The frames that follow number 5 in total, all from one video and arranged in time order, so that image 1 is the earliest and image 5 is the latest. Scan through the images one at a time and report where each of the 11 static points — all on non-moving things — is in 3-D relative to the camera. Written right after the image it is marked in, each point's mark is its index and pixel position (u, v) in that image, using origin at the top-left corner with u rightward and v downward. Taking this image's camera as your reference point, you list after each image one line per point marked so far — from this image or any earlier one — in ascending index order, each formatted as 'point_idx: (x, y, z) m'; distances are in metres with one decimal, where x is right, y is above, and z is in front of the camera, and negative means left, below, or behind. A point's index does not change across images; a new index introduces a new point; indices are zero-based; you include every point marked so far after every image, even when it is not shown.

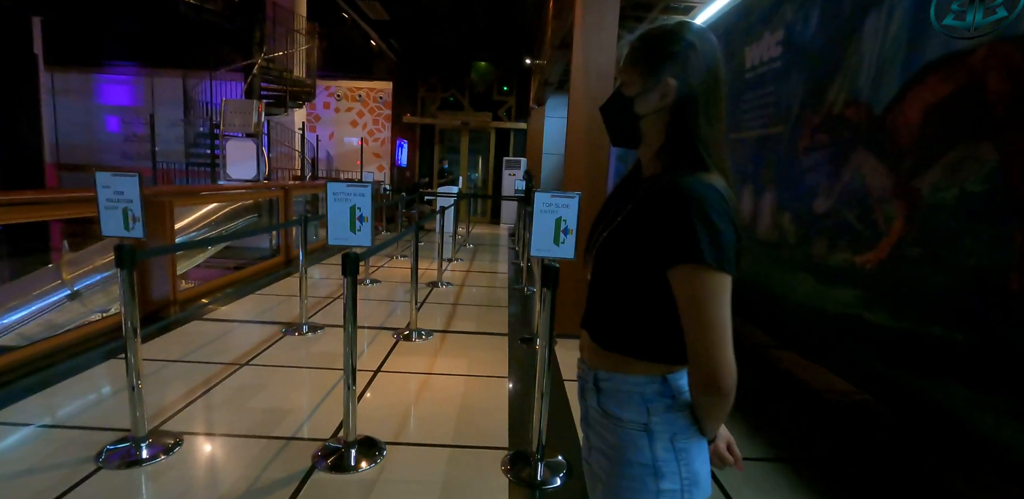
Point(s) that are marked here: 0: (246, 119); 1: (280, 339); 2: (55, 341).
0: (-3.4, +1.7, +5.9) m
1: (-1.5, -0.6, +2.9) m
2: (-2.7, -0.5, +2.7) m
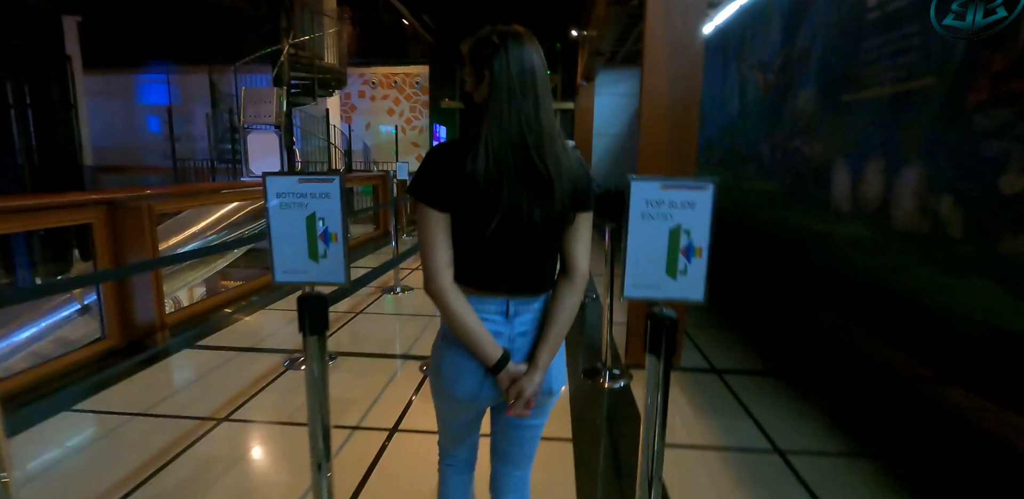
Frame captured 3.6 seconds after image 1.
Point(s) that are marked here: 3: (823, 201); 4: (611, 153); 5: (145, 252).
0: (-2.8, +1.6, +5.5) m
1: (-1.2, -0.6, +2.4) m
2: (-2.4, -0.6, +2.3) m
3: (+2.2, +0.3, +3.3) m
4: (+1.9, +1.8, +8.9) m
5: (-2.1, 0.0, +2.7) m
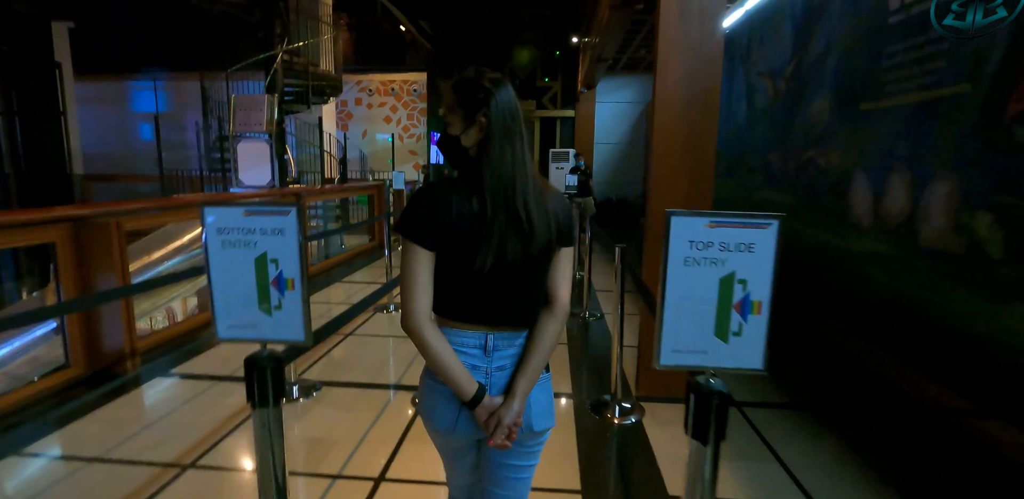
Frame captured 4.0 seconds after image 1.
0: (-2.8, +1.5, +5.3) m
1: (-1.2, -0.7, +2.2) m
2: (-2.4, -0.7, +2.0) m
3: (+2.2, +0.2, +3.2) m
4: (+1.9, +1.6, +8.7) m
5: (-2.1, -0.1, +2.5) m
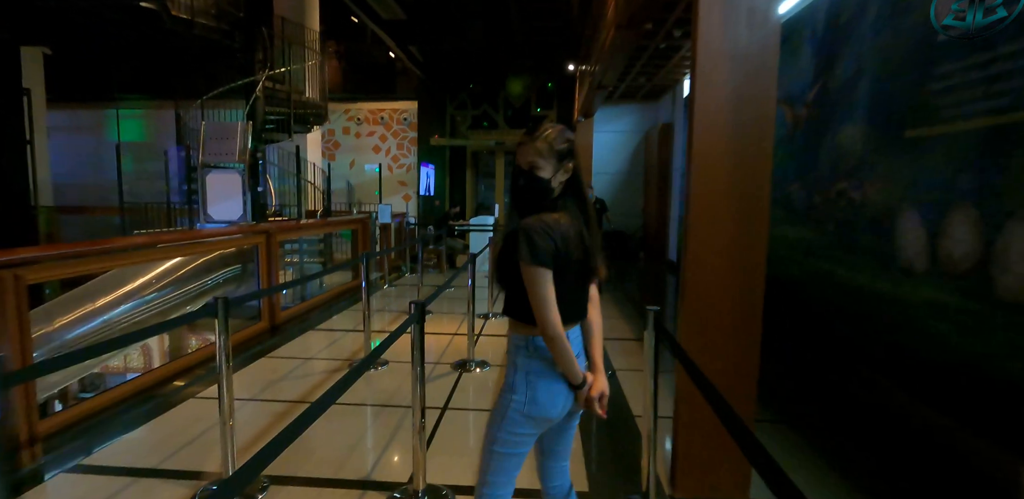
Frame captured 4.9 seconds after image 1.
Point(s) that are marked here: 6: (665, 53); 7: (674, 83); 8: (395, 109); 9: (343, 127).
0: (-2.9, +1.1, +4.9) m
1: (-1.2, -0.9, +1.7) m
2: (-2.4, -0.9, +1.5) m
3: (+2.2, 0.0, +2.8) m
4: (+1.8, +1.0, +8.4) m
5: (-2.1, -0.4, +2.0) m
6: (+1.8, +2.3, +5.4) m
7: (+2.4, +2.4, +6.8) m
8: (-2.3, +2.7, +8.9) m
9: (-3.4, +2.4, +9.2) m
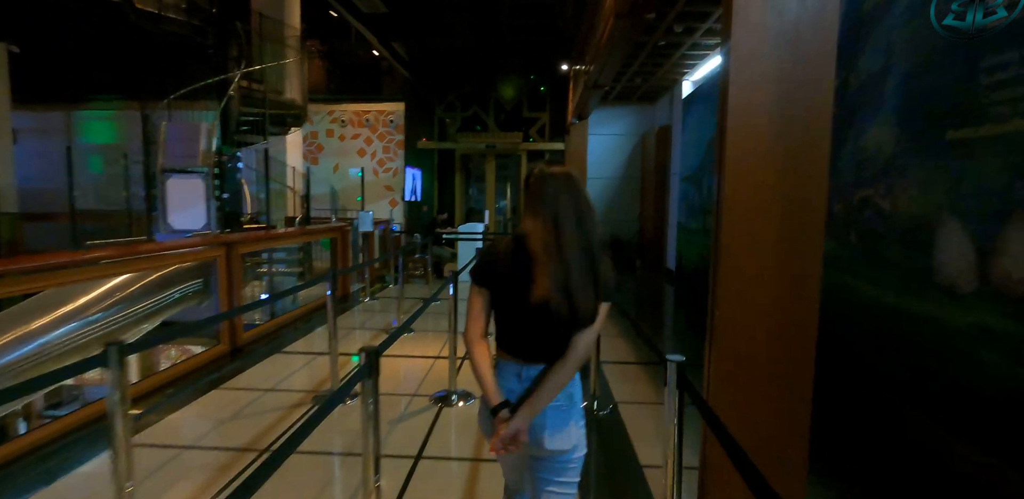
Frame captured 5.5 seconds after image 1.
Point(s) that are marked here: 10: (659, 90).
0: (-3.0, +1.0, +4.5) m
1: (-1.2, -1.0, +1.3) m
2: (-2.4, -1.0, +1.1) m
3: (+2.2, -0.1, +2.5) m
4: (+1.6, +0.9, +8.1) m
5: (-2.2, -0.4, +1.6) m
6: (+1.7, +2.2, +5.1) m
7: (+2.2, +2.3, +6.5) m
8: (-2.4, +2.6, +8.6) m
9: (-3.5, +2.3, +8.8) m
10: (+2.2, +2.4, +7.0) m
